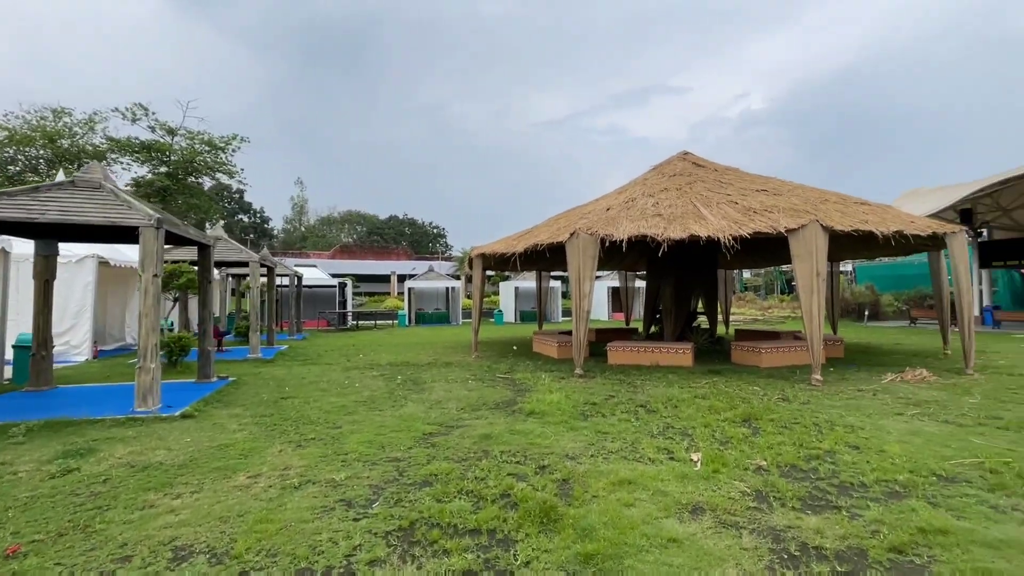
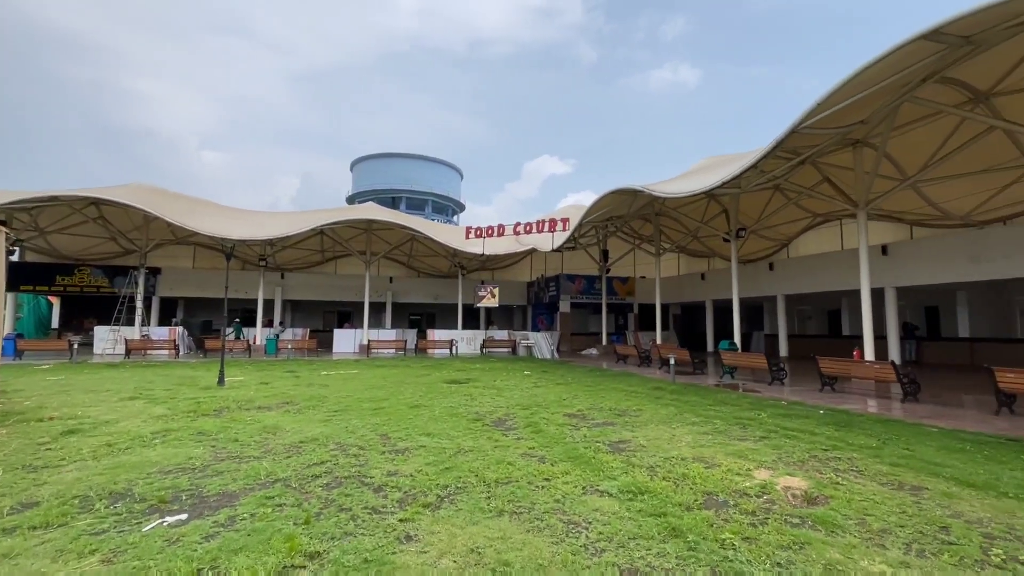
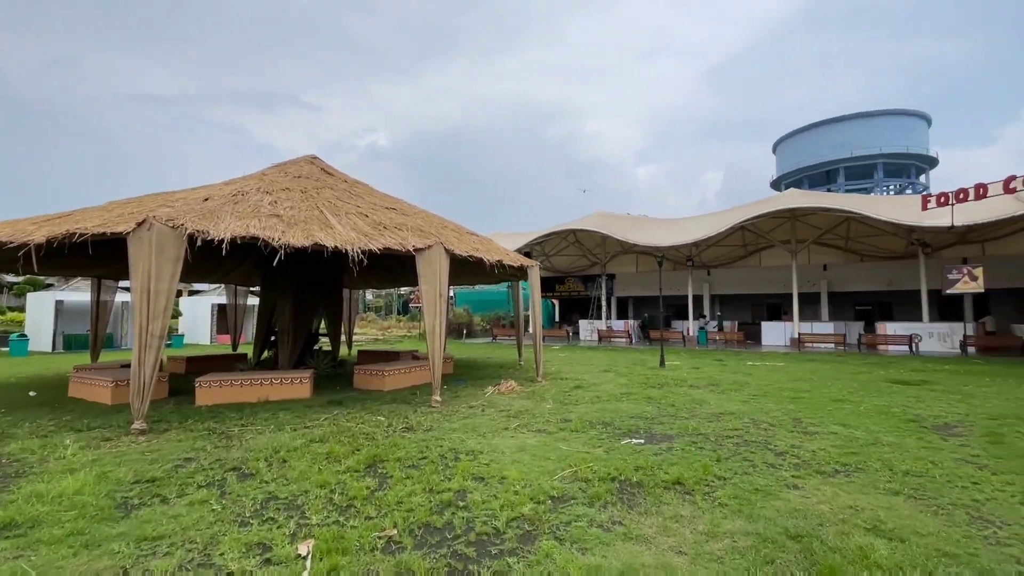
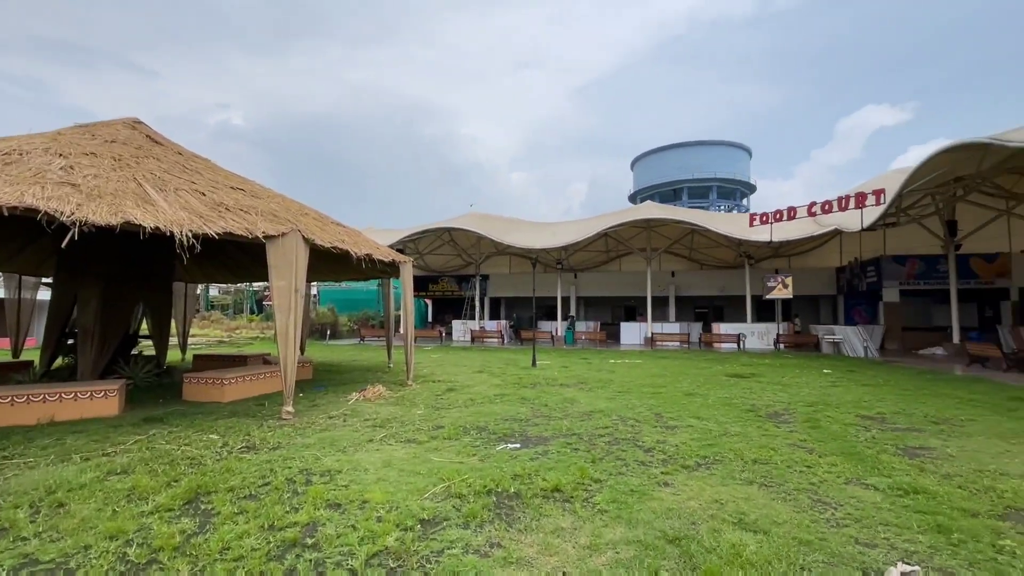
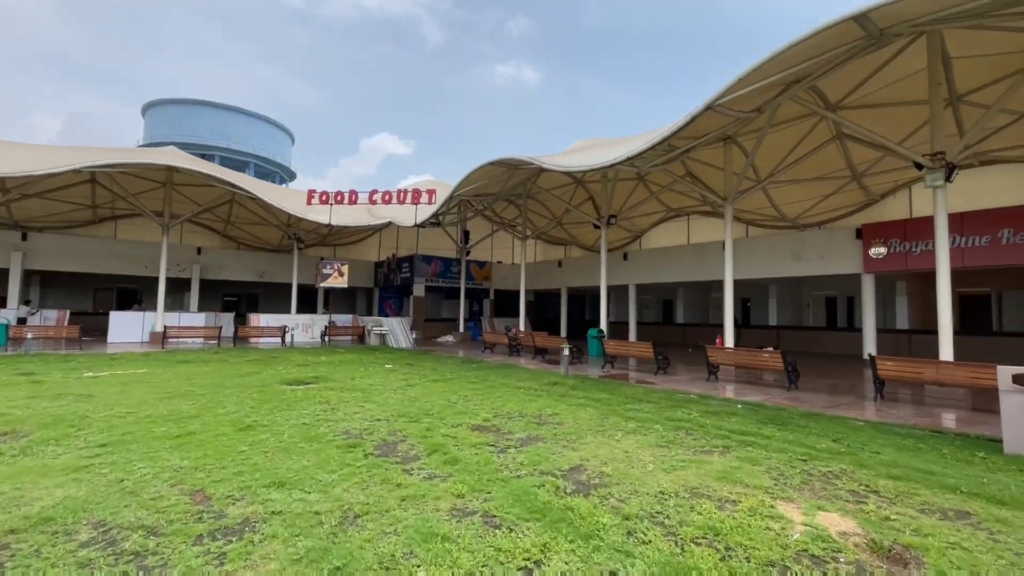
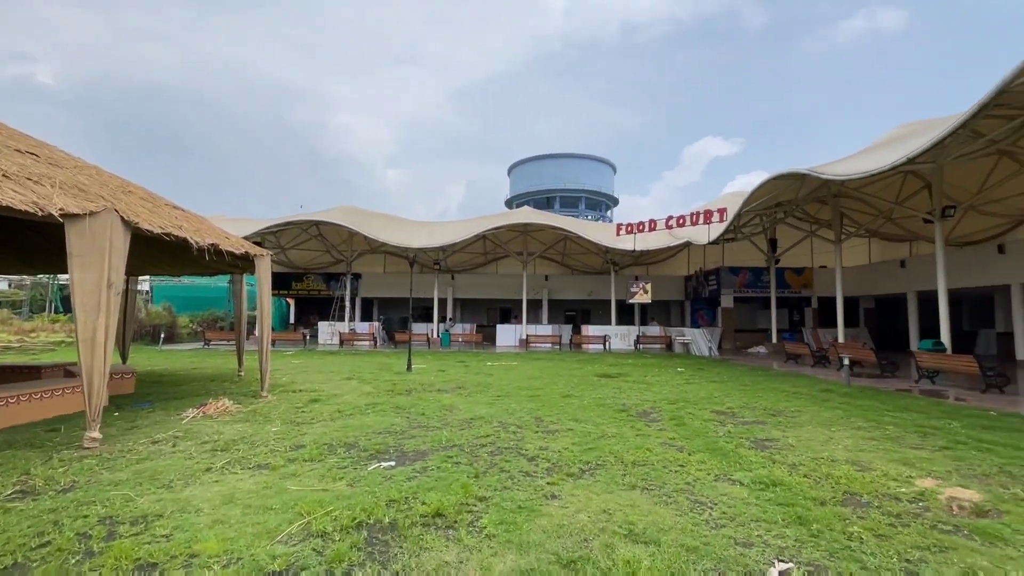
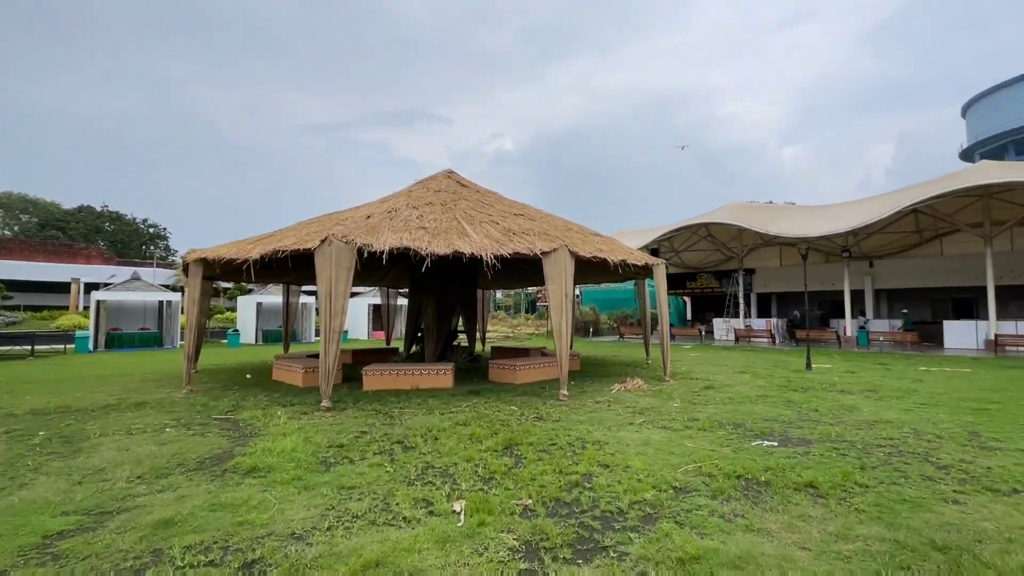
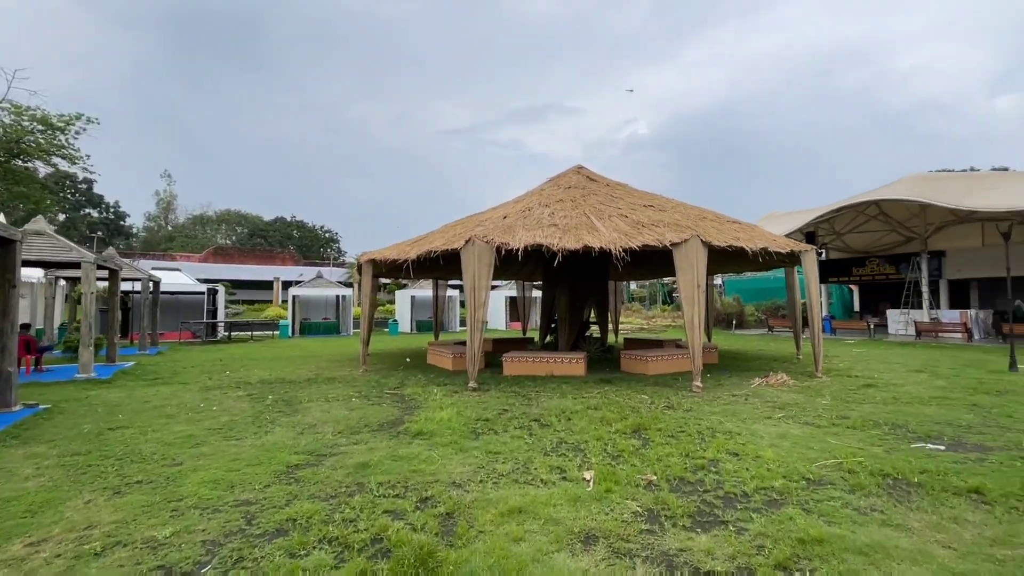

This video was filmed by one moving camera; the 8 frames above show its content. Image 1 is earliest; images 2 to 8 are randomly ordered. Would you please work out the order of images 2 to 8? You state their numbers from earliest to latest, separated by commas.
8, 7, 3, 4, 6, 2, 5
